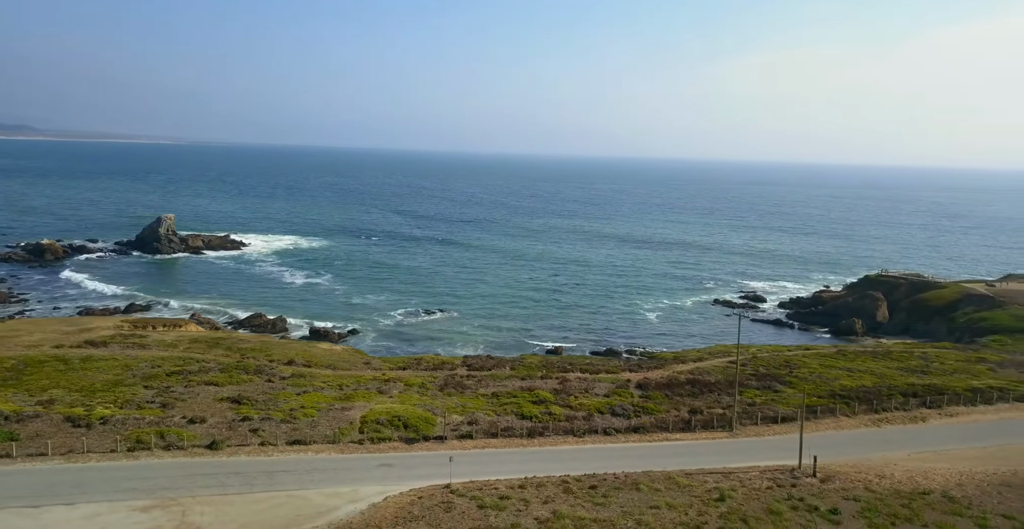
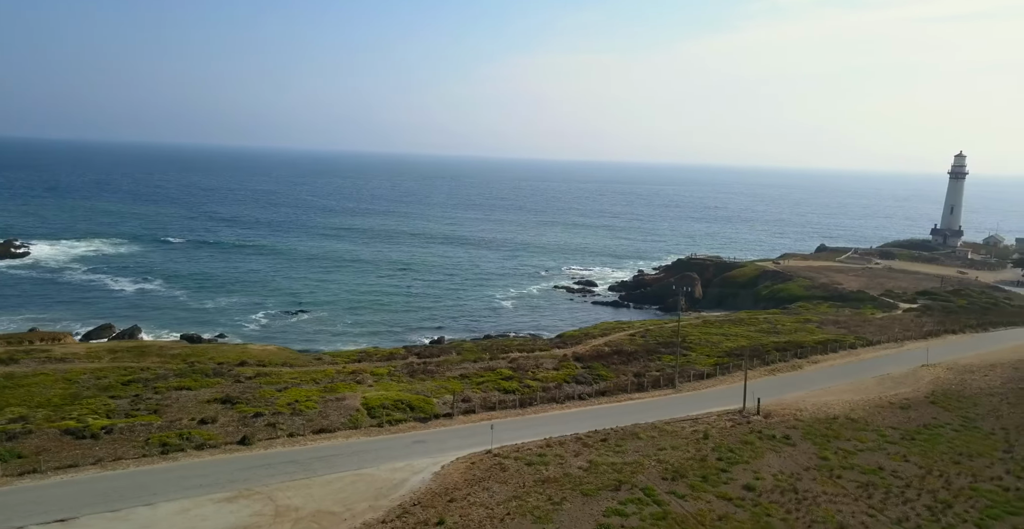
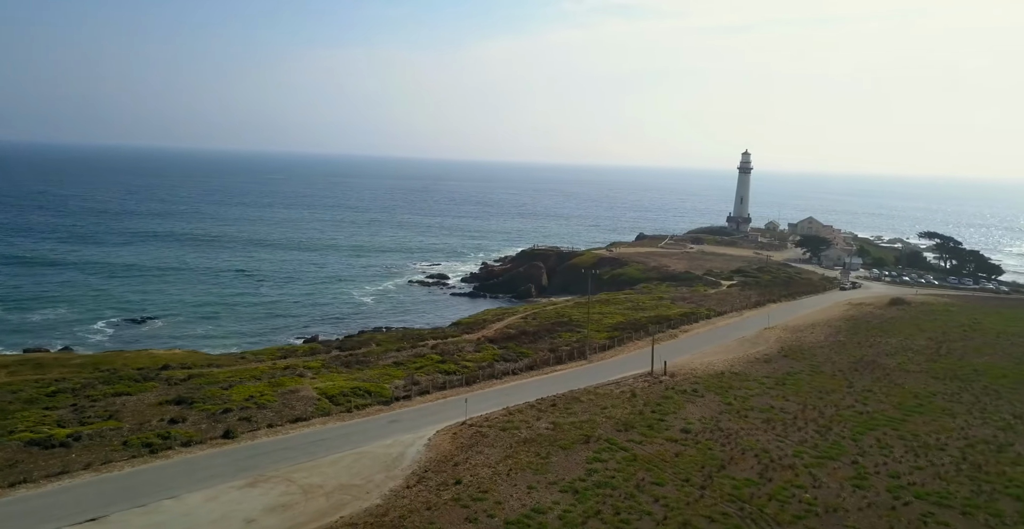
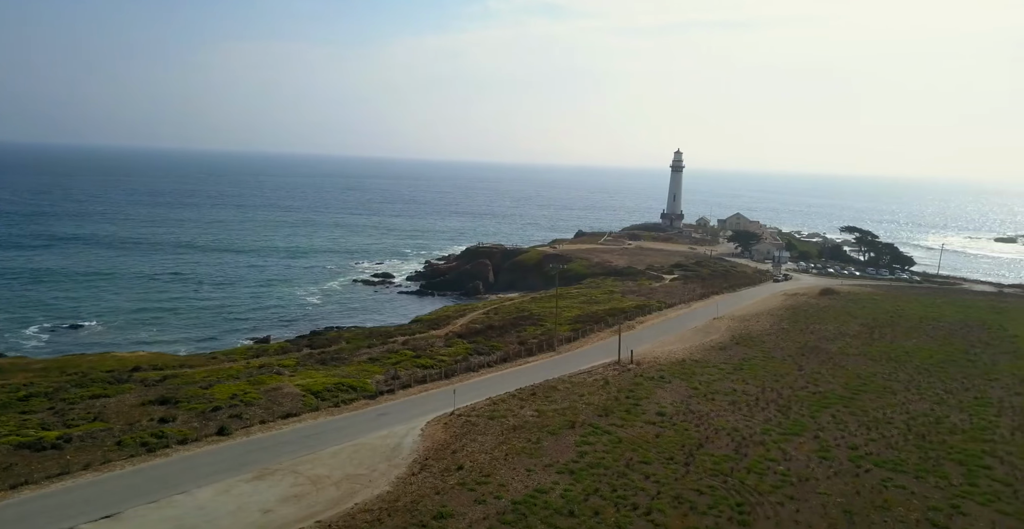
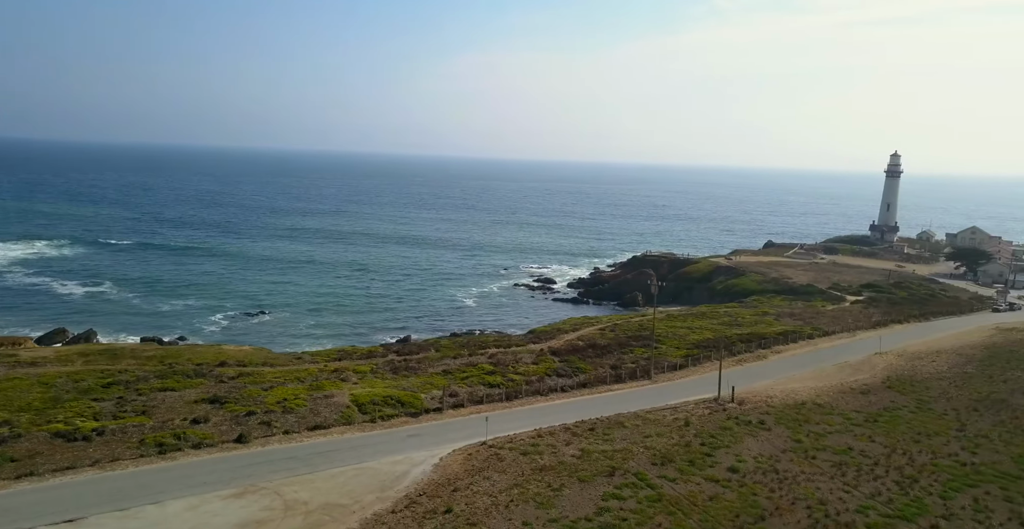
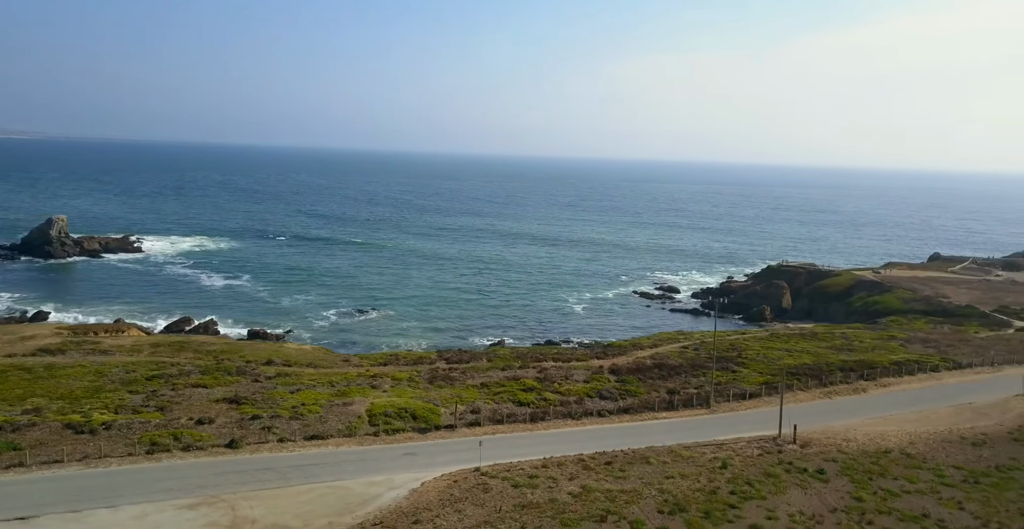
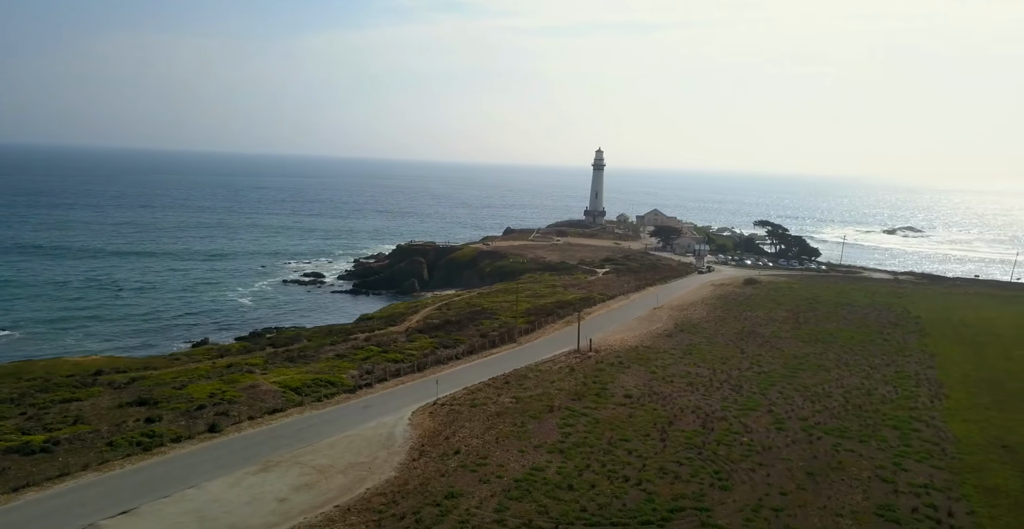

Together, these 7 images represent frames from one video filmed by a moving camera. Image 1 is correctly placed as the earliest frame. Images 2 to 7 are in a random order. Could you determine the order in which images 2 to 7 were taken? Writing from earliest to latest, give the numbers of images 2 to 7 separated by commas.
6, 2, 5, 3, 4, 7
